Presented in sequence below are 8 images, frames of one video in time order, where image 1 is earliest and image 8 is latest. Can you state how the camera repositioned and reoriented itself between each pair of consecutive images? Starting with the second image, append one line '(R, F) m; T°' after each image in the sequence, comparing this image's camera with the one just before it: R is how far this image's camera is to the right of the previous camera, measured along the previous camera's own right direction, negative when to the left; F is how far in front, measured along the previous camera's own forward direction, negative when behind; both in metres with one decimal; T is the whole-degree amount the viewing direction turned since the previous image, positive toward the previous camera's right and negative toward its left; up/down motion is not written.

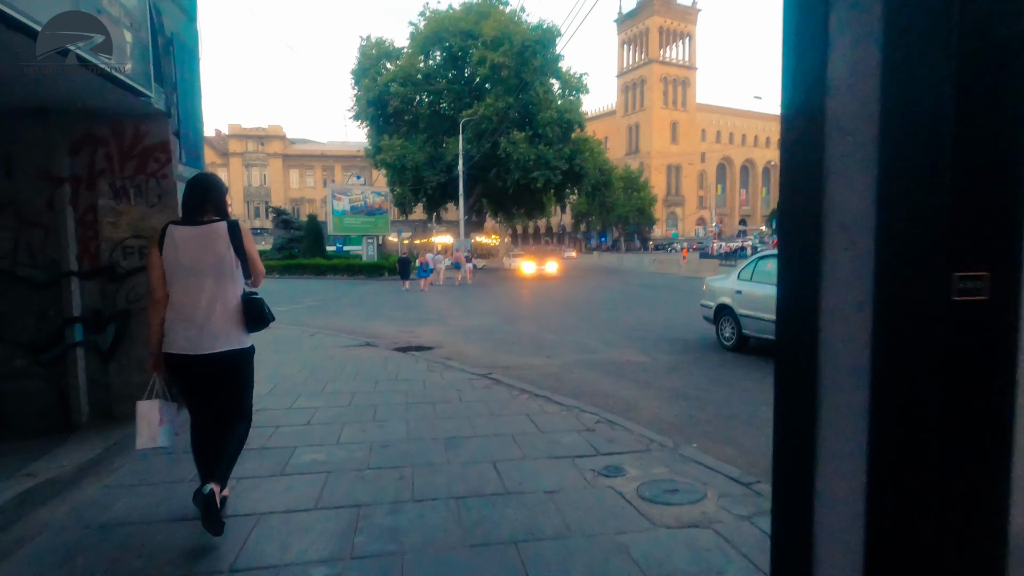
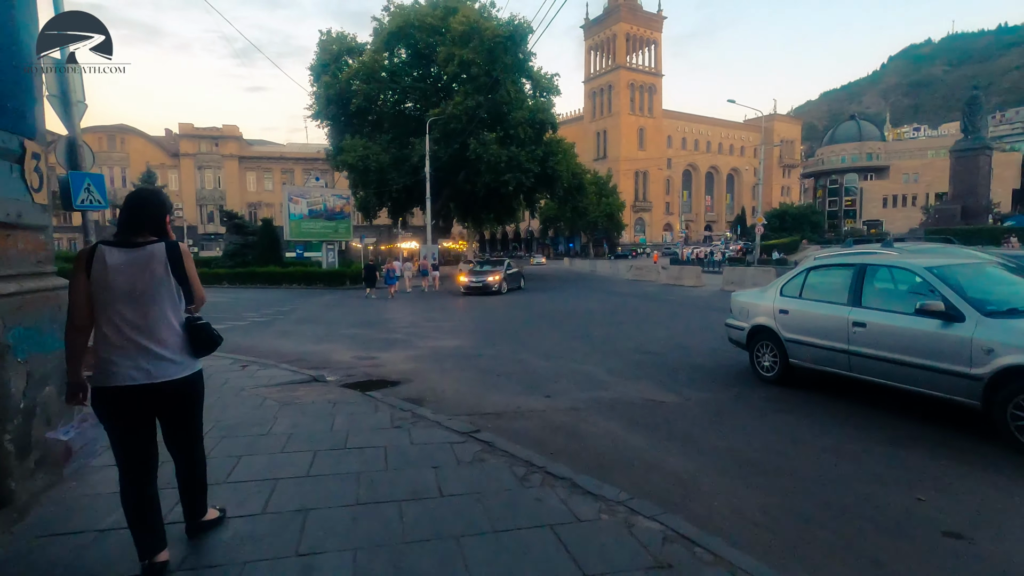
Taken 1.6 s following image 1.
(-0.3, +2.3) m; +4°
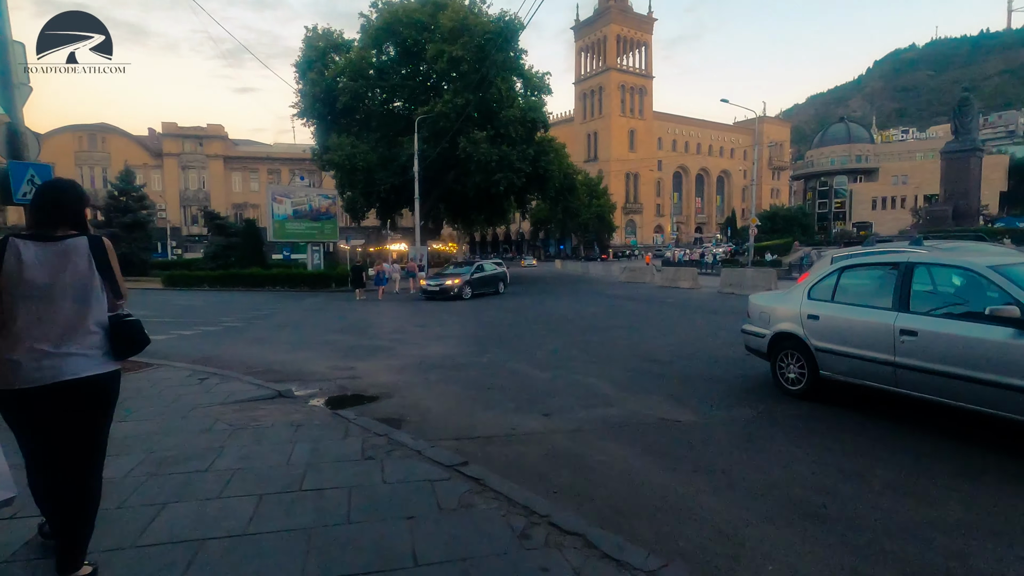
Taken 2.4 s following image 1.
(0.0, +1.0) m; +1°
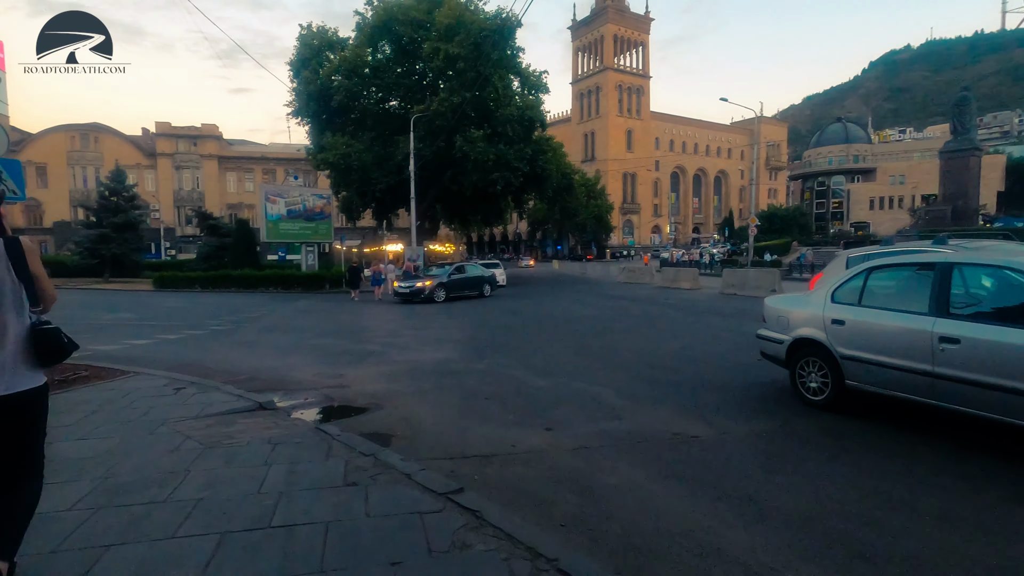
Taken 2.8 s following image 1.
(0.0, +0.6) m; 0°
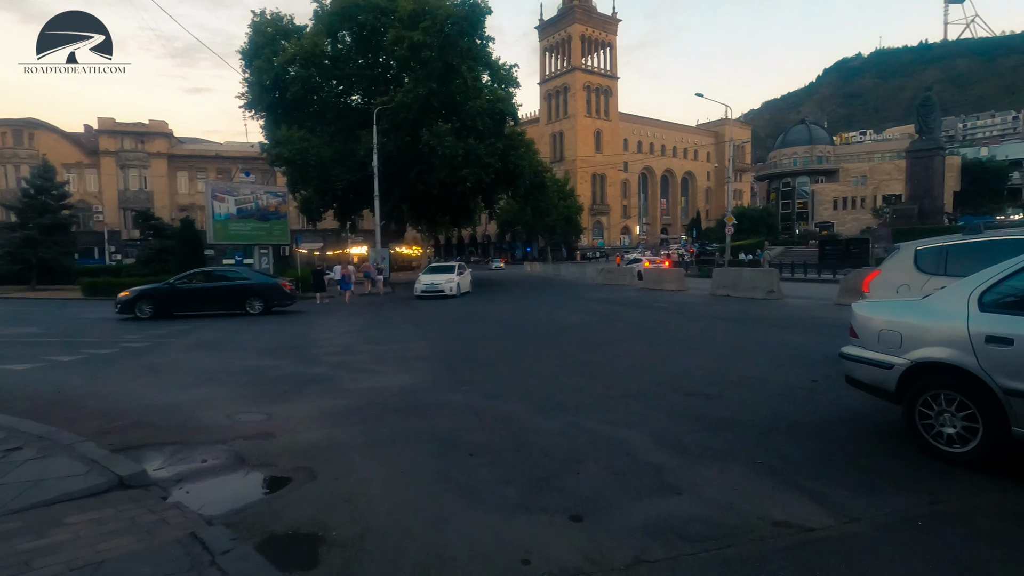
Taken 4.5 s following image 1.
(-0.3, +2.4) m; +3°
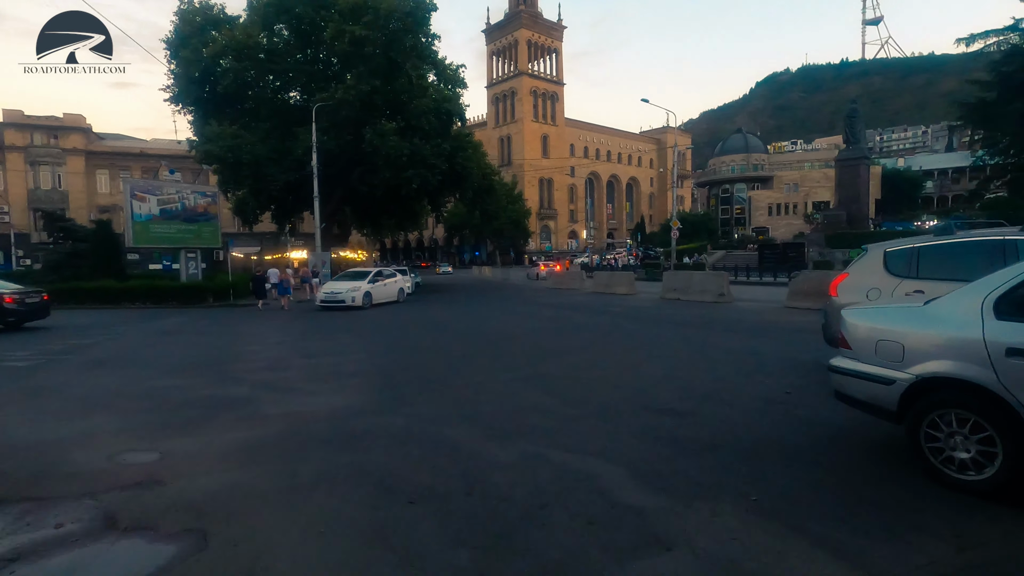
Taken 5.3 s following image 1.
(0.0, +0.9) m; +6°
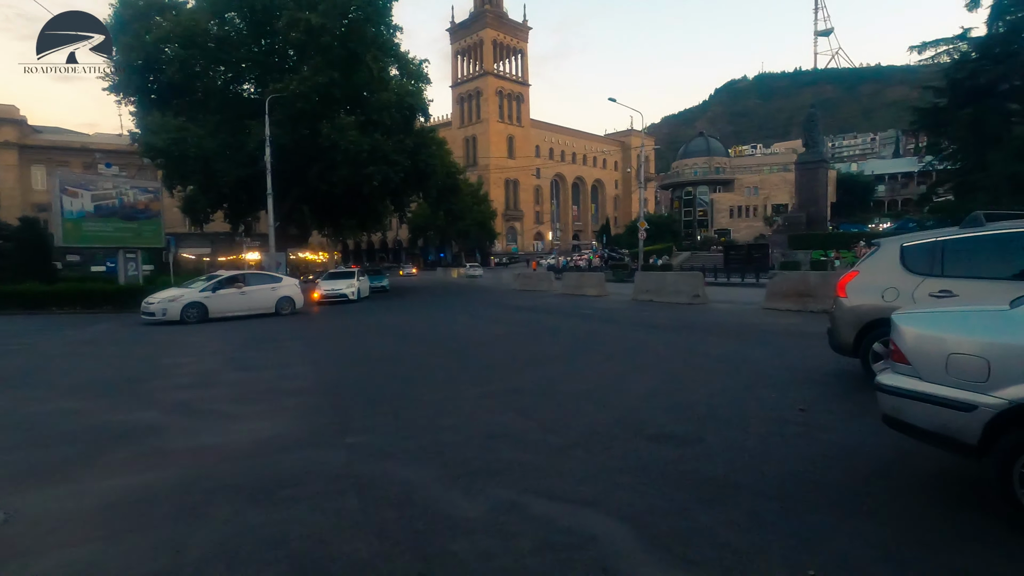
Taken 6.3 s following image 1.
(0.0, +1.3) m; +4°
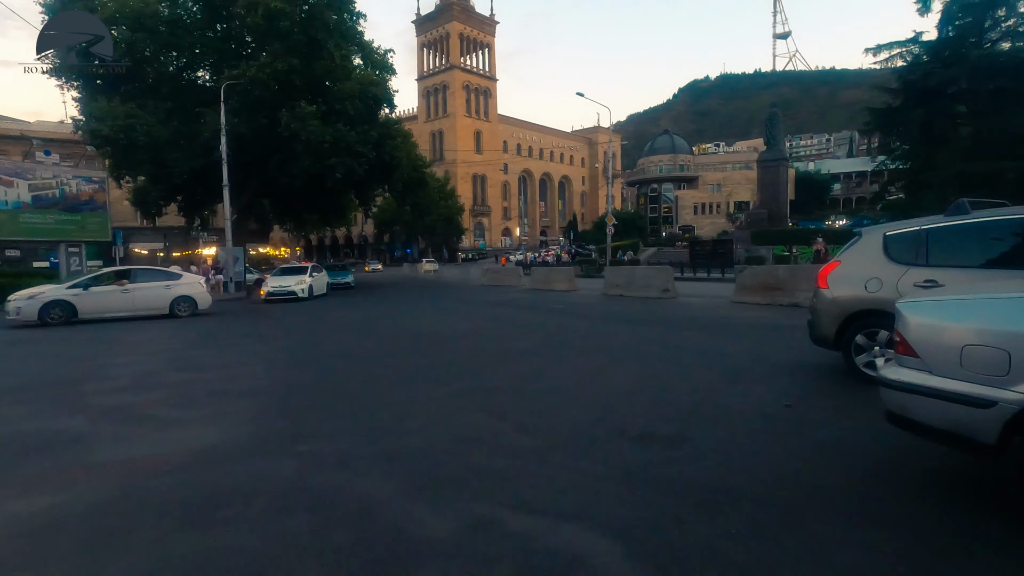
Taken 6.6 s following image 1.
(0.0, +0.5) m; +3°
